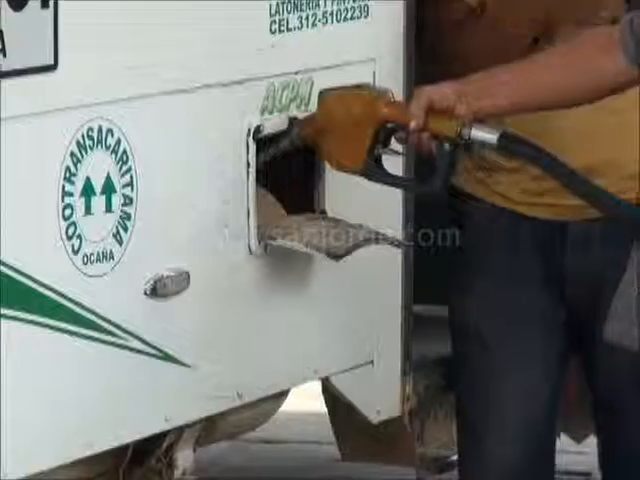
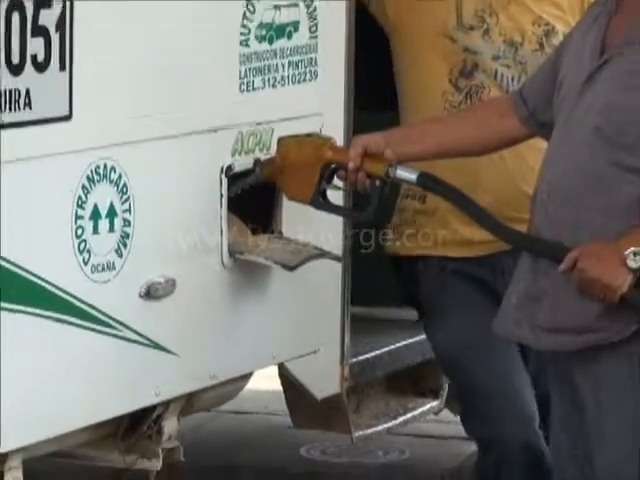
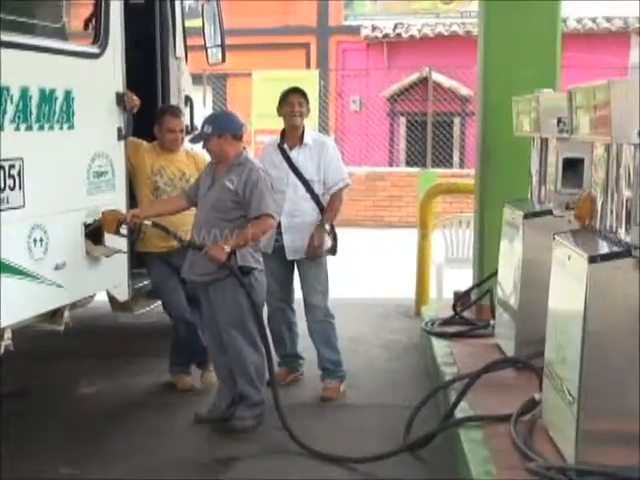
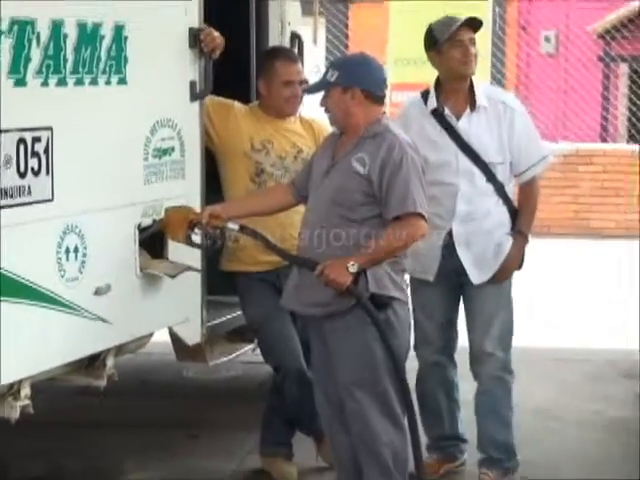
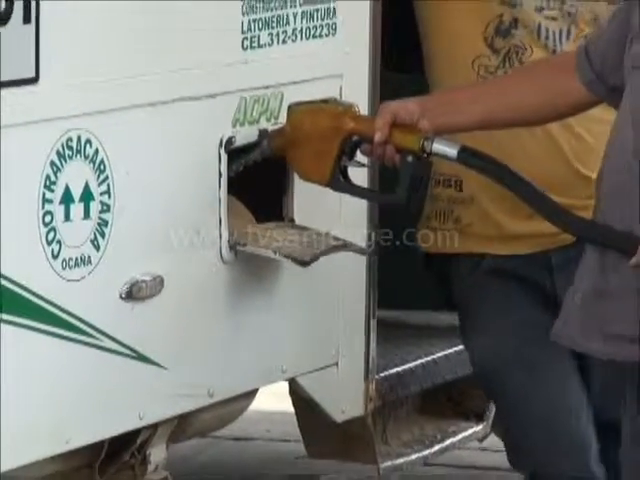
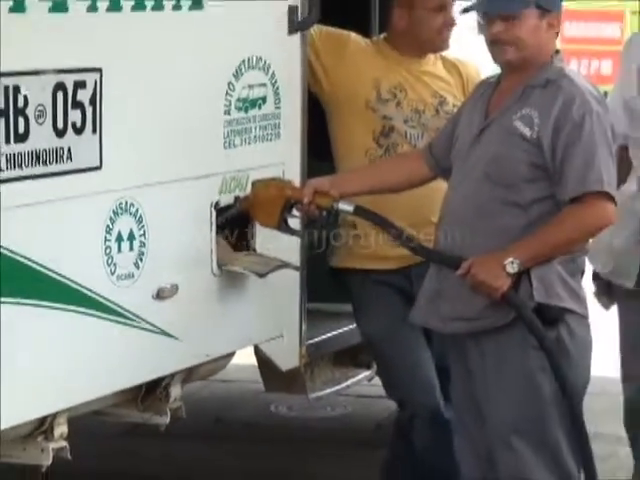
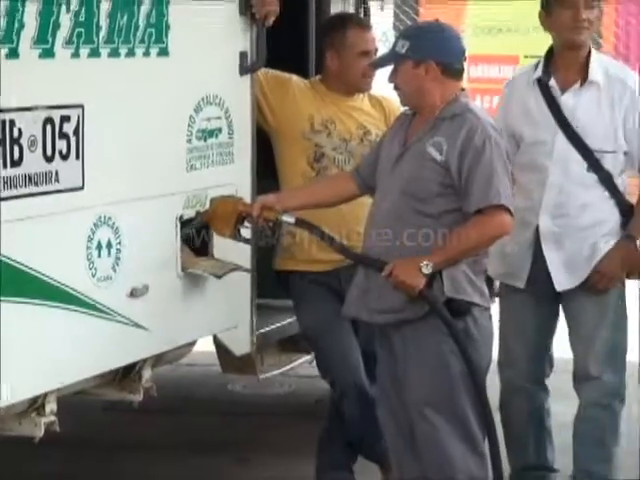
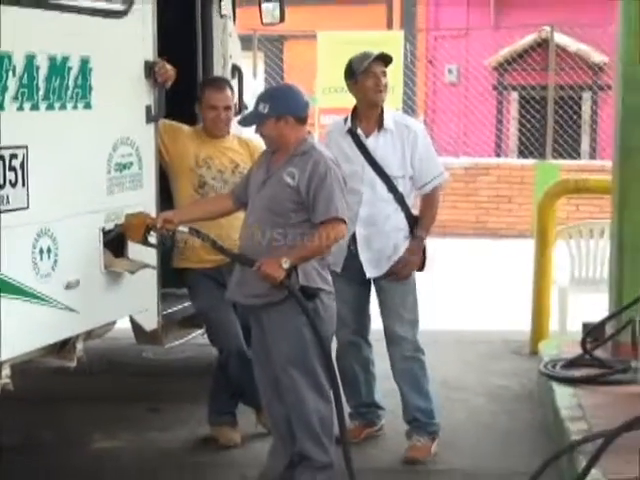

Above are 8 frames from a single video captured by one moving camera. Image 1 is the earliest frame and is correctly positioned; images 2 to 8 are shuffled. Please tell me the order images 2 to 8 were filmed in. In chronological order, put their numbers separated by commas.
5, 2, 6, 7, 4, 8, 3
